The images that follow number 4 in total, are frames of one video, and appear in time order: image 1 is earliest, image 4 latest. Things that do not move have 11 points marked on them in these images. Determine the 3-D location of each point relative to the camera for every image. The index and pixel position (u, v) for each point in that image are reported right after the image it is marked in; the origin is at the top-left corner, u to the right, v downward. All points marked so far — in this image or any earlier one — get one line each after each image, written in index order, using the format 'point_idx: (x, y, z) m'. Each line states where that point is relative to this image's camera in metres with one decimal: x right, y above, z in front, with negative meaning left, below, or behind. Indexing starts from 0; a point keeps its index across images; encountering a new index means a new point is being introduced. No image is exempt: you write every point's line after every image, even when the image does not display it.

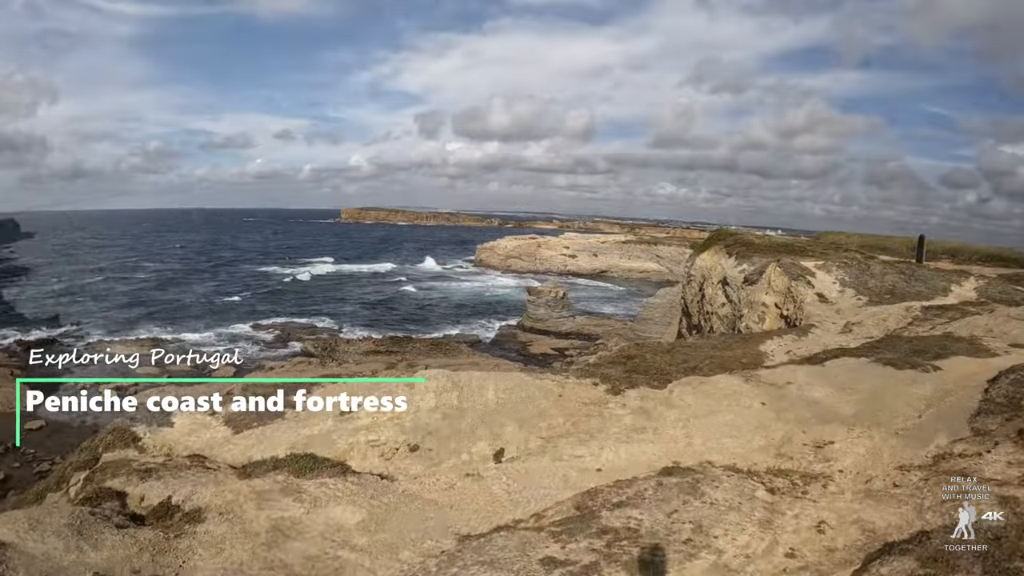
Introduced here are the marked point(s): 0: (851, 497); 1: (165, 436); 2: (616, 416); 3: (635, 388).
0: (+6.3, -3.9, +9.5) m
1: (-12.9, -5.4, +19.3) m
2: (+2.7, -3.2, +12.9) m
3: (+3.6, -3.0, +14.7) m
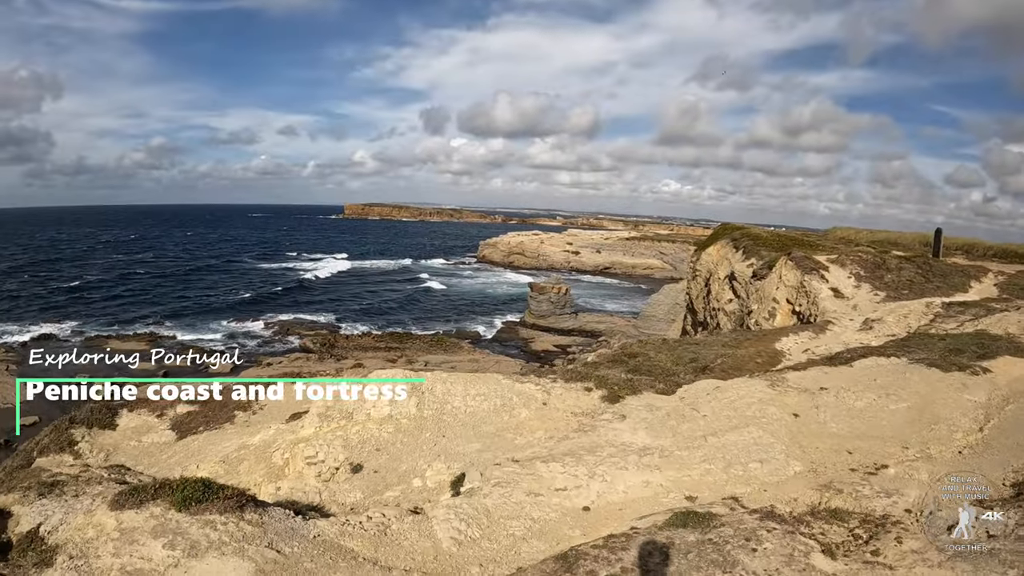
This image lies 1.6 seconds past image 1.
0: (+5.7, -3.6, +6.9) m
1: (-13.4, -5.0, +16.9) m
2: (+2.1, -2.9, +10.3) m
3: (+3.0, -2.6, +12.1) m
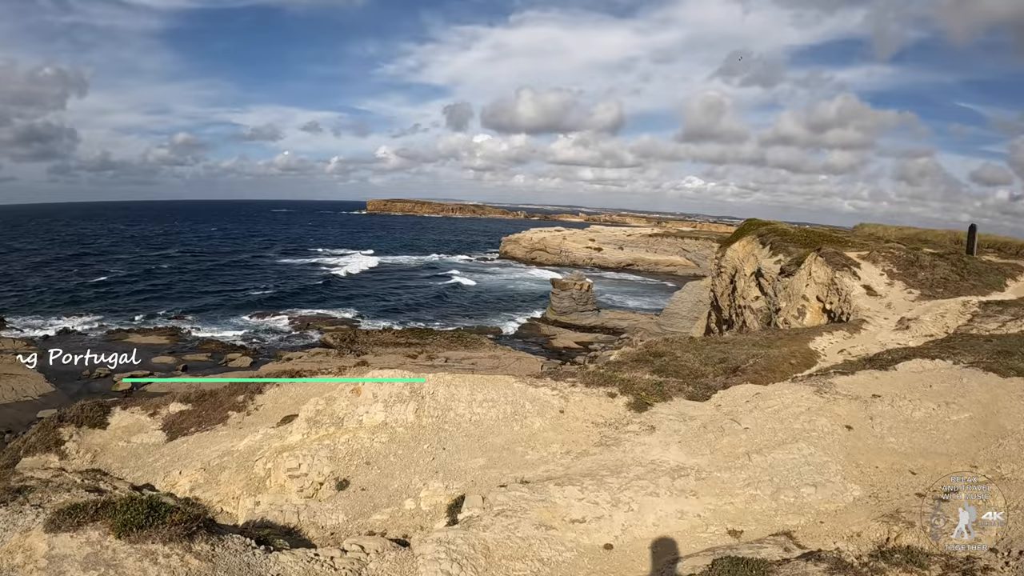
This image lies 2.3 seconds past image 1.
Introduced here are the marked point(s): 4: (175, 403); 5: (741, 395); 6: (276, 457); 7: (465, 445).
0: (+5.7, -3.5, +5.3) m
1: (-13.1, -4.7, +16.0) m
2: (+2.3, -2.7, +8.9) m
3: (+3.3, -2.4, +10.6) m
4: (-11.2, -3.8, +16.9) m
5: (+5.3, -2.4, +11.8) m
6: (-4.6, -3.3, +10.0) m
7: (-0.9, -2.8, +9.1) m
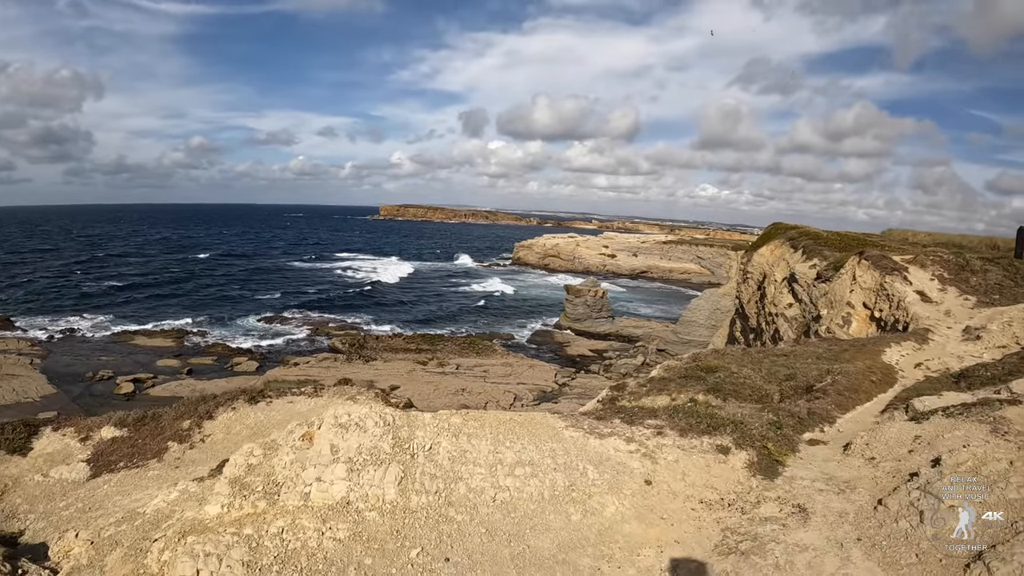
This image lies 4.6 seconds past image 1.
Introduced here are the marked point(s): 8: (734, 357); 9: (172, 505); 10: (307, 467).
0: (+6.2, -3.3, +1.2) m
1: (-12.3, -4.5, +12.4) m
2: (+2.8, -2.5, +4.9) m
3: (+3.9, -2.3, +6.7) m
4: (-10.4, -3.6, +13.3) m
5: (+5.9, -2.3, +7.8) m
6: (-4.0, -3.1, +6.2) m
7: (-0.3, -2.6, +5.2) m
8: (+8.6, -2.7, +19.4) m
9: (-5.0, -3.2, +7.7) m
10: (-2.5, -2.1, +6.3) m
